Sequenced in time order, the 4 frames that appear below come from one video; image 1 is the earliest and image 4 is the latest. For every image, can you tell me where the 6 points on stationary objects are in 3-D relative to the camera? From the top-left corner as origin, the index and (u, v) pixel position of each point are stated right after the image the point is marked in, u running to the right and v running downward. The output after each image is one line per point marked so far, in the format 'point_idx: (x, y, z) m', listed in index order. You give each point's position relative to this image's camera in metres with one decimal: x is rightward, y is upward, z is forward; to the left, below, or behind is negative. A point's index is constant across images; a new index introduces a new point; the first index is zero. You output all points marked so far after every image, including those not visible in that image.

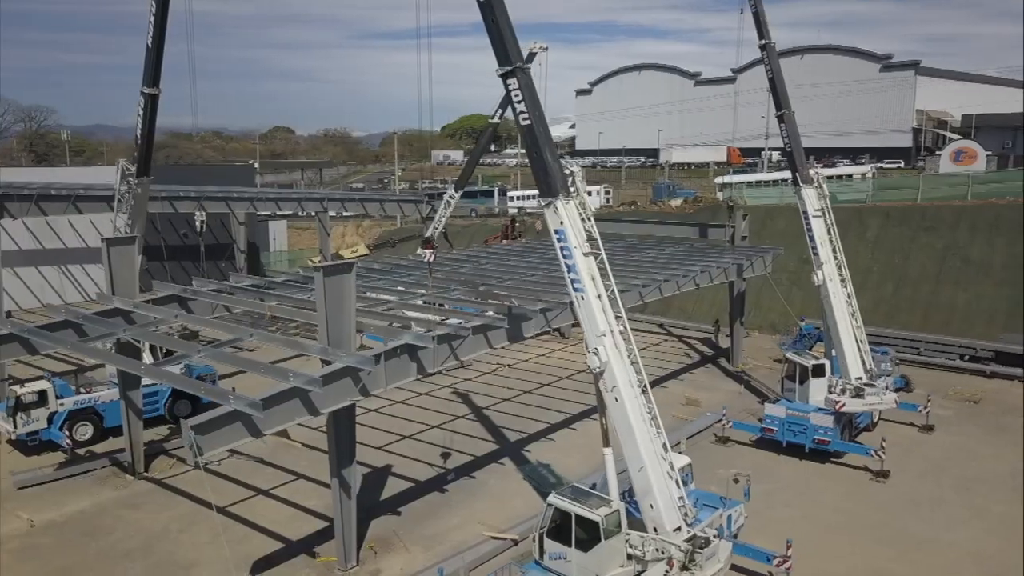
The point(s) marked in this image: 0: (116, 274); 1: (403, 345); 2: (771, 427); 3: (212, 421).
0: (-7.4, +0.3, +15.2) m
1: (-1.6, -0.8, +11.7) m
2: (+5.2, -2.8, +16.4) m
3: (-3.5, -1.5, +9.5) m
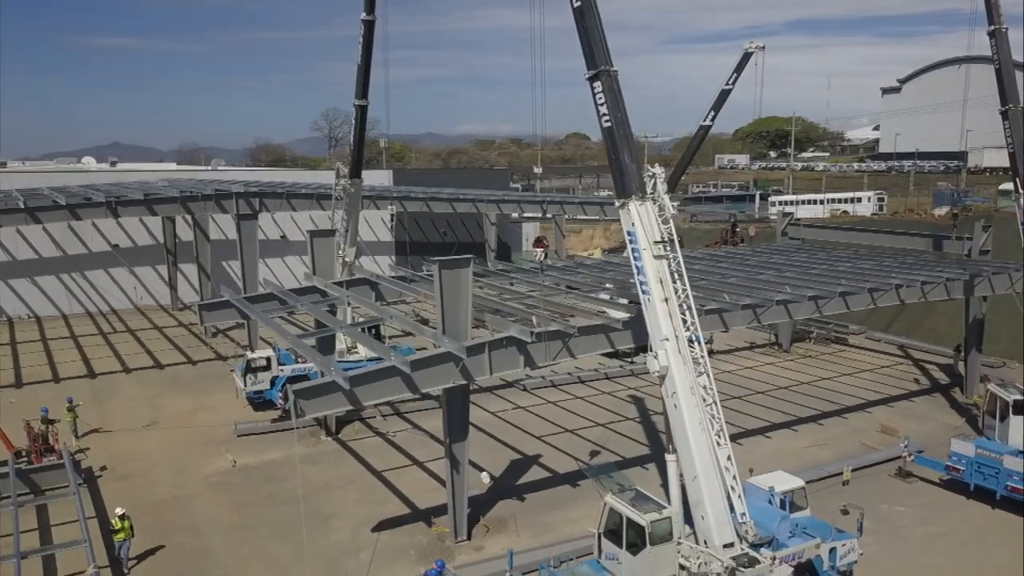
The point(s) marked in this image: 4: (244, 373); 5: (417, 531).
0: (-4.2, +0.6, +17.7) m
1: (0.0, -0.7, +12.3) m
2: (+7.8, -3.1, +14.4) m
3: (-2.6, -1.3, +11.0) m
4: (-6.2, -2.0, +19.1) m
5: (-1.5, -3.9, +13.2) m
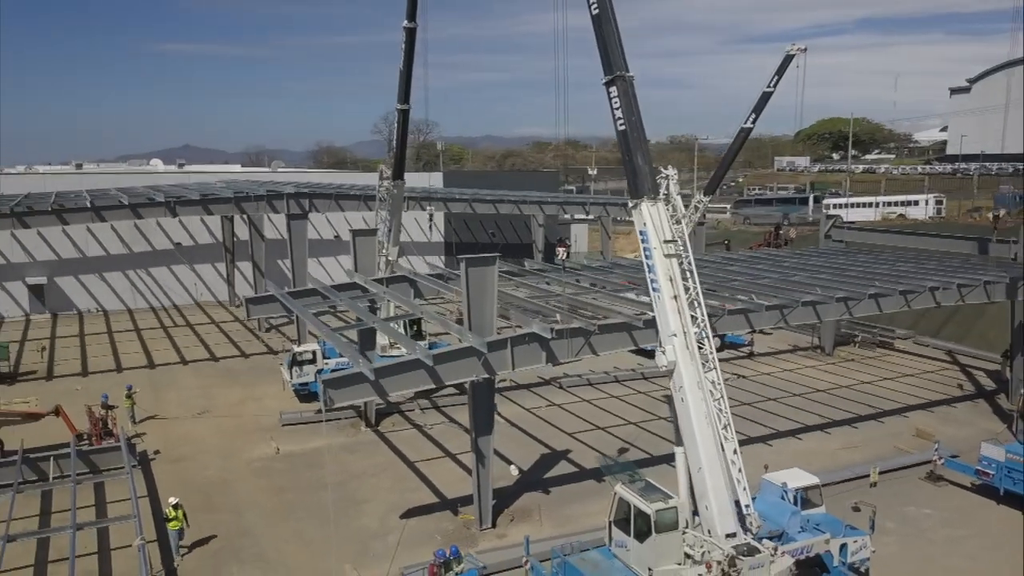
0: (-3.4, +0.7, +18.4) m
1: (+0.3, -0.7, +12.8) m
2: (+8.3, -3.2, +14.3) m
3: (-2.4, -1.3, +11.6) m
4: (-5.4, -1.9, +20.0) m
5: (-1.1, -3.8, +13.7) m
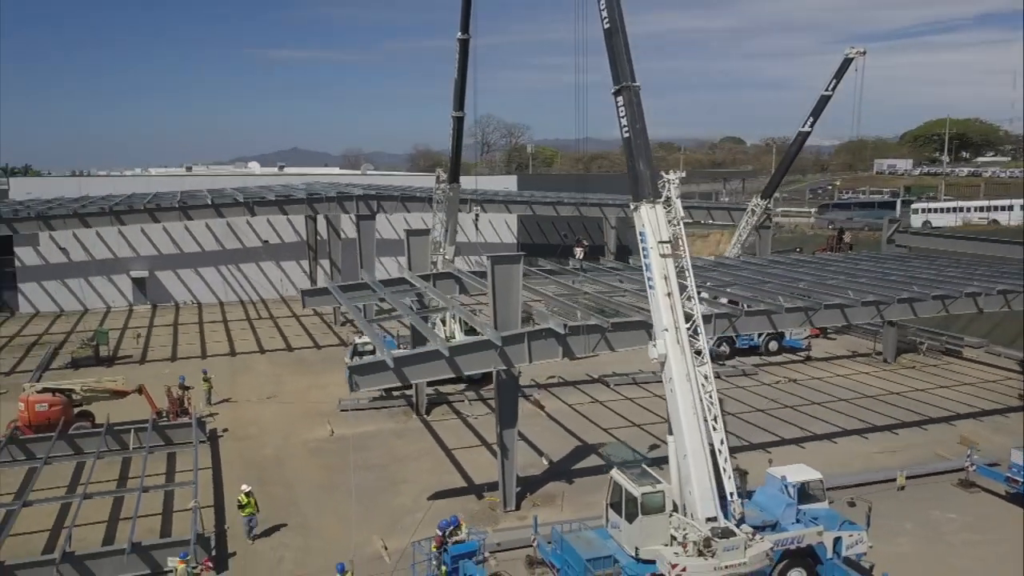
0: (-2.4, +0.8, +19.6) m
1: (+0.7, -0.6, +13.6) m
2: (+8.7, -3.3, +14.2) m
3: (-2.1, -1.2, +12.7) m
4: (-4.2, -1.8, +21.4) m
5: (-0.7, -3.8, +14.7) m
